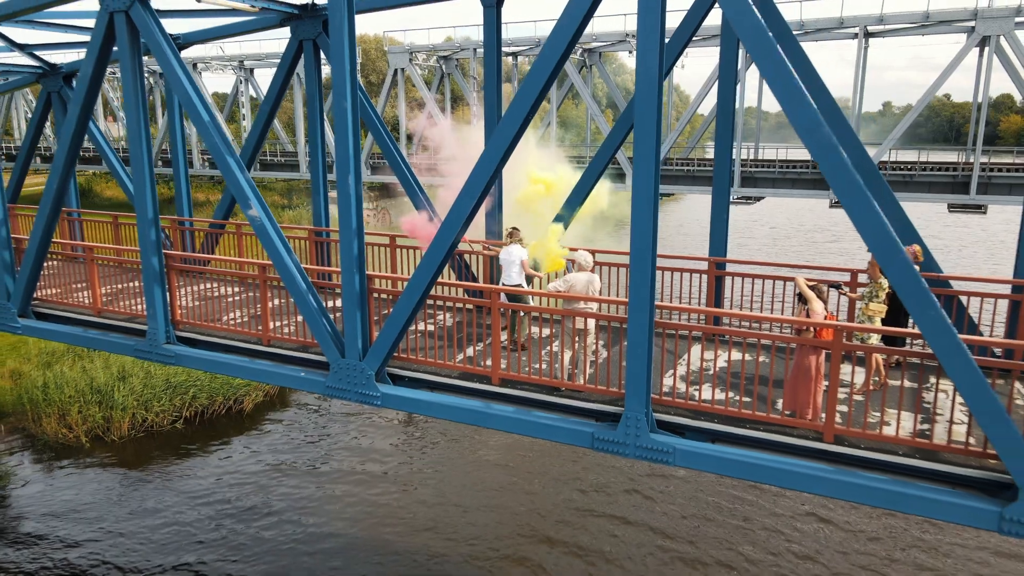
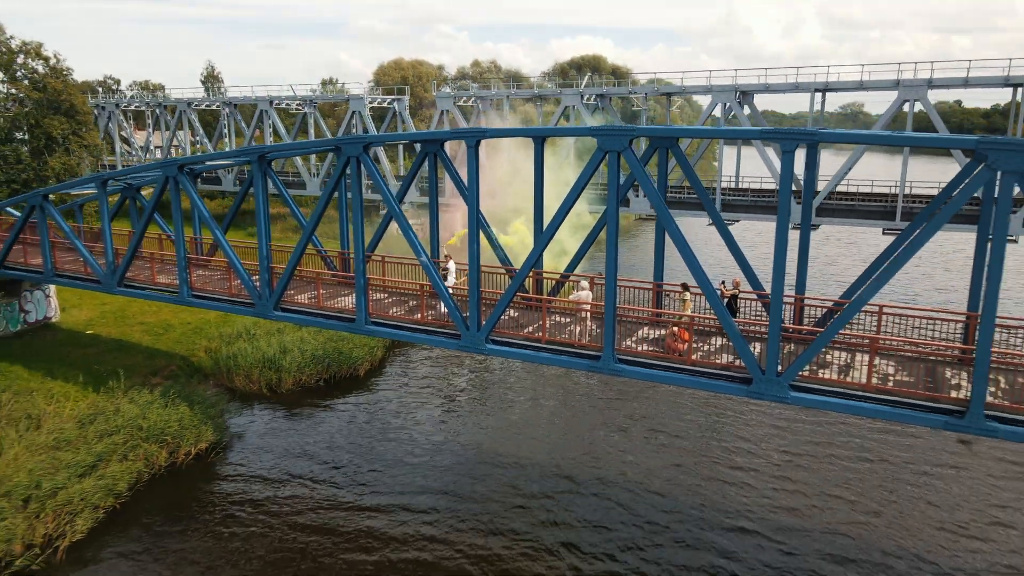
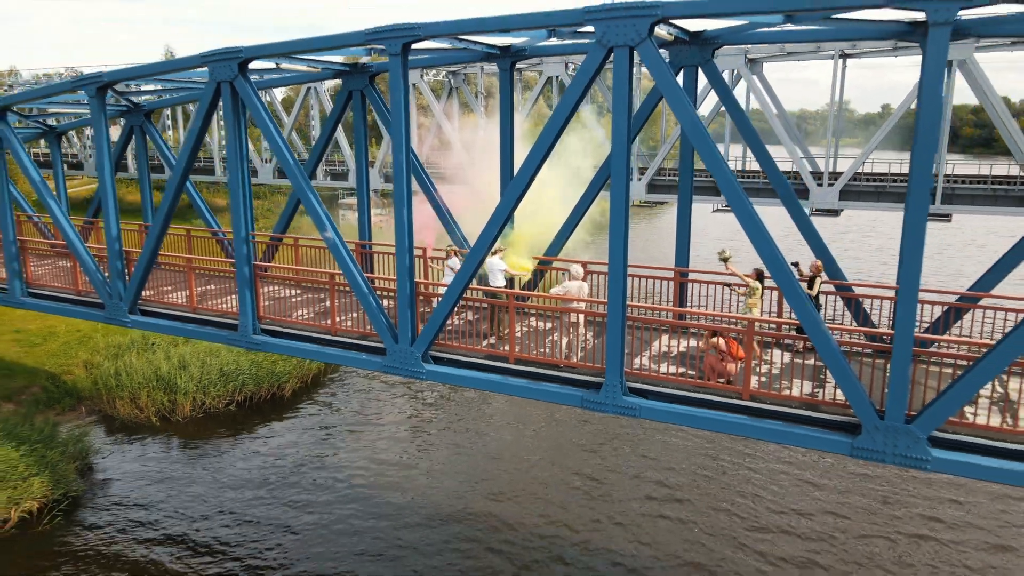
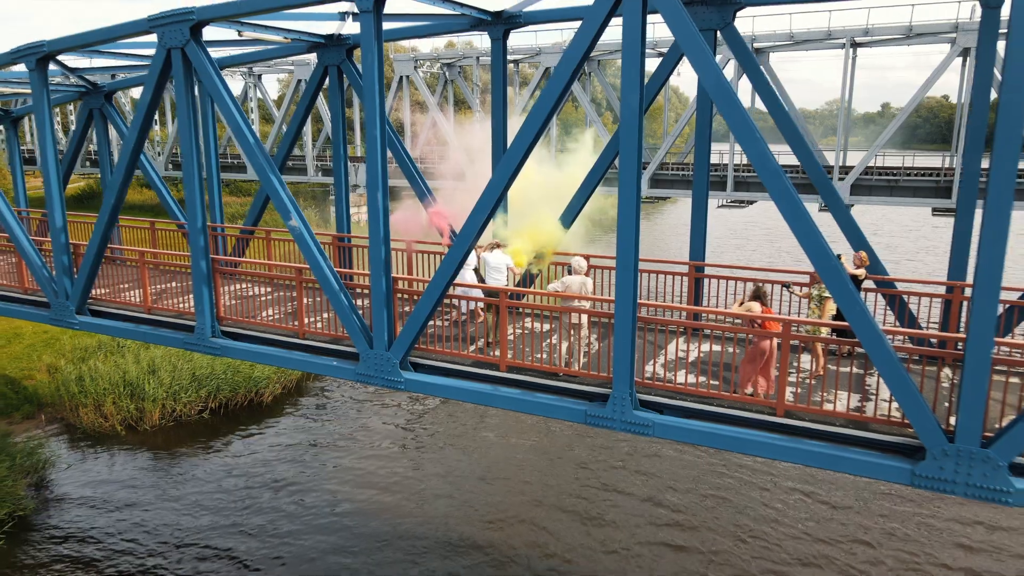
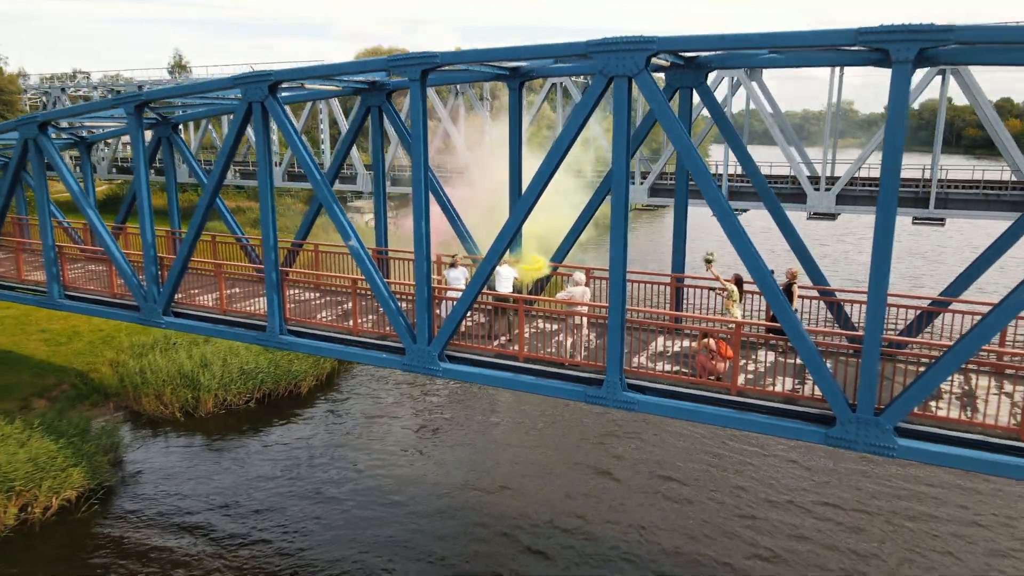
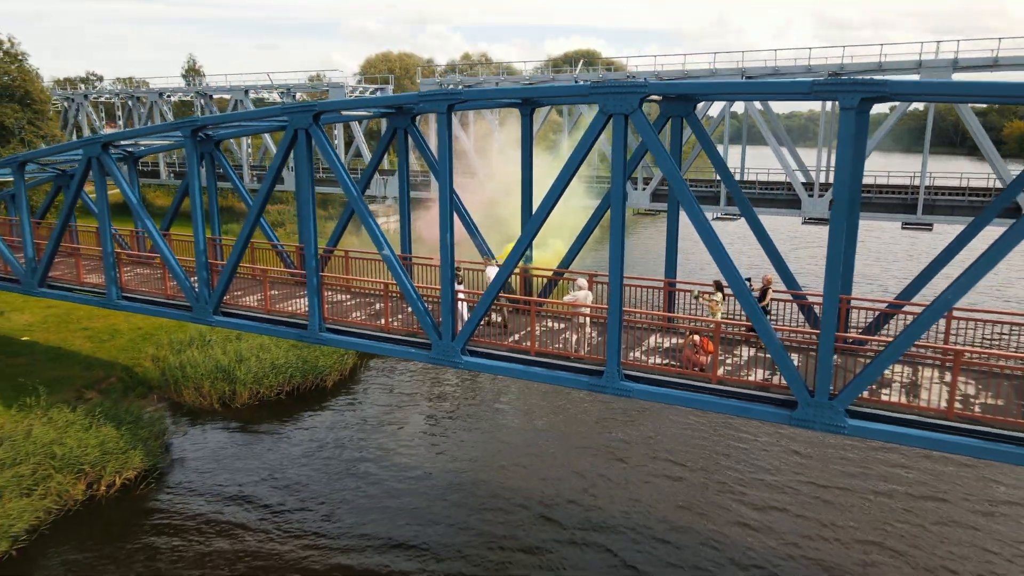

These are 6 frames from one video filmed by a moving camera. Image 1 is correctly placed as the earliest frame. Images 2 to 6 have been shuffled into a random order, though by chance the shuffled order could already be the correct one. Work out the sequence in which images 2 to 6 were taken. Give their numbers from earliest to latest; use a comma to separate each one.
4, 3, 5, 6, 2
